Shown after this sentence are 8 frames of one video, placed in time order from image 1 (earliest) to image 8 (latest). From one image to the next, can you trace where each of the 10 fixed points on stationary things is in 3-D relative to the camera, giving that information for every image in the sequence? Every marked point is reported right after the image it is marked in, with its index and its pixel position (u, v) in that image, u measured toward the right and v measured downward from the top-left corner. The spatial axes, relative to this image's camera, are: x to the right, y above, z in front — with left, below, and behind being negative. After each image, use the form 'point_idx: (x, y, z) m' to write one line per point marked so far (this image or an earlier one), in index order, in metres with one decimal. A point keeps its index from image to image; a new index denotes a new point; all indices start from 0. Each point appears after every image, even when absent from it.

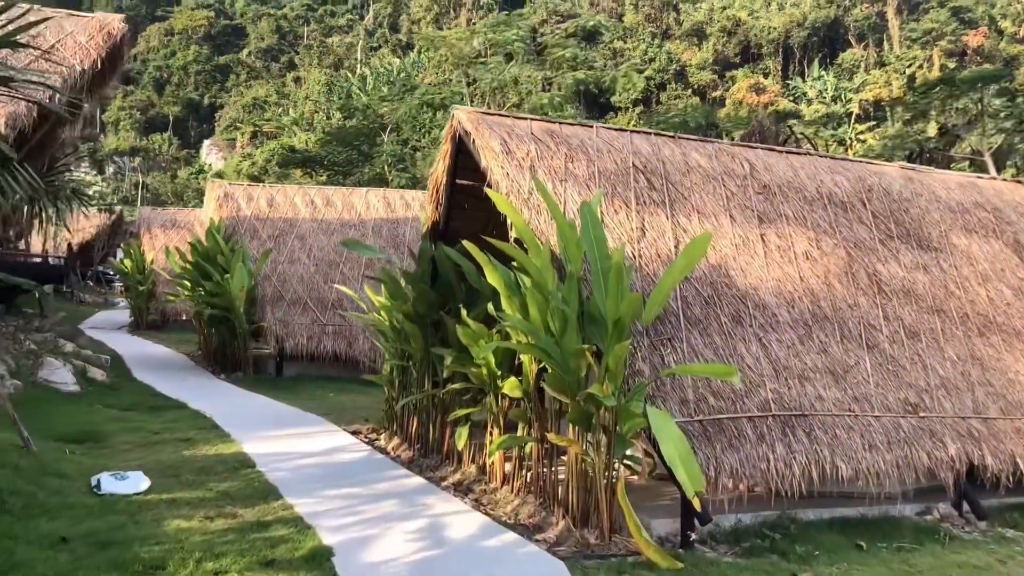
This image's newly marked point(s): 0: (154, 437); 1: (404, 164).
0: (-2.5, -1.0, +6.0) m
1: (-2.3, +2.6, +18.3) m
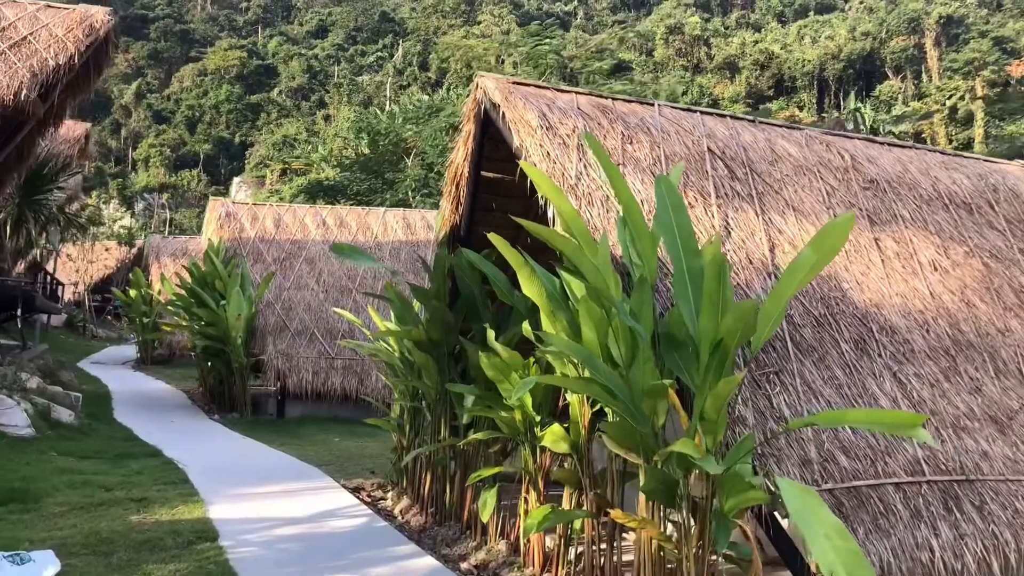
0: (-2.3, -1.1, +4.7) m
1: (-1.7, +1.9, +17.2) m
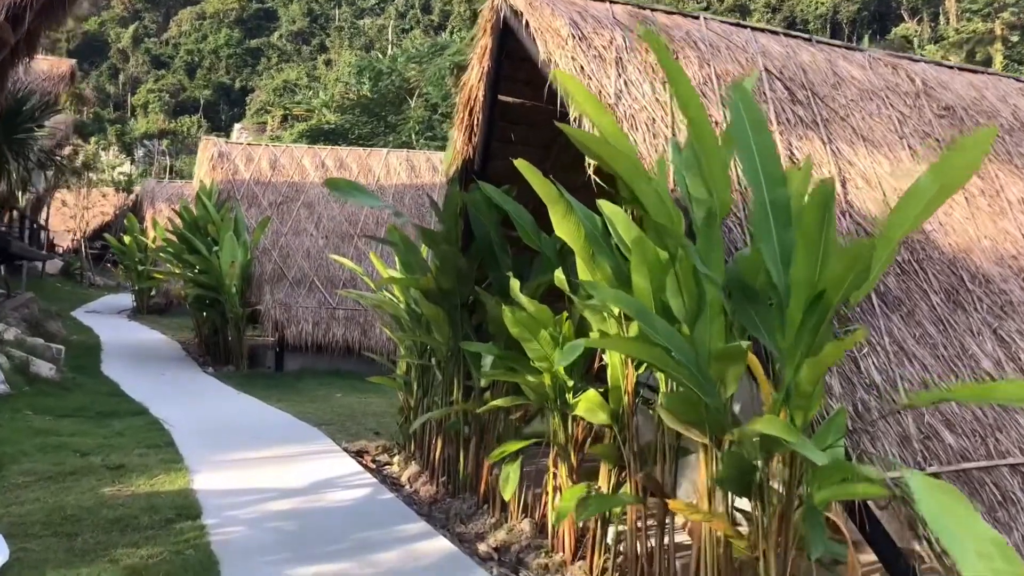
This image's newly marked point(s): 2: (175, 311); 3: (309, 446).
0: (-2.2, -0.9, +4.2) m
1: (-1.5, +3.0, +16.5) m
2: (-5.7, -0.4, +14.5) m
3: (-1.2, -0.9, +4.9) m
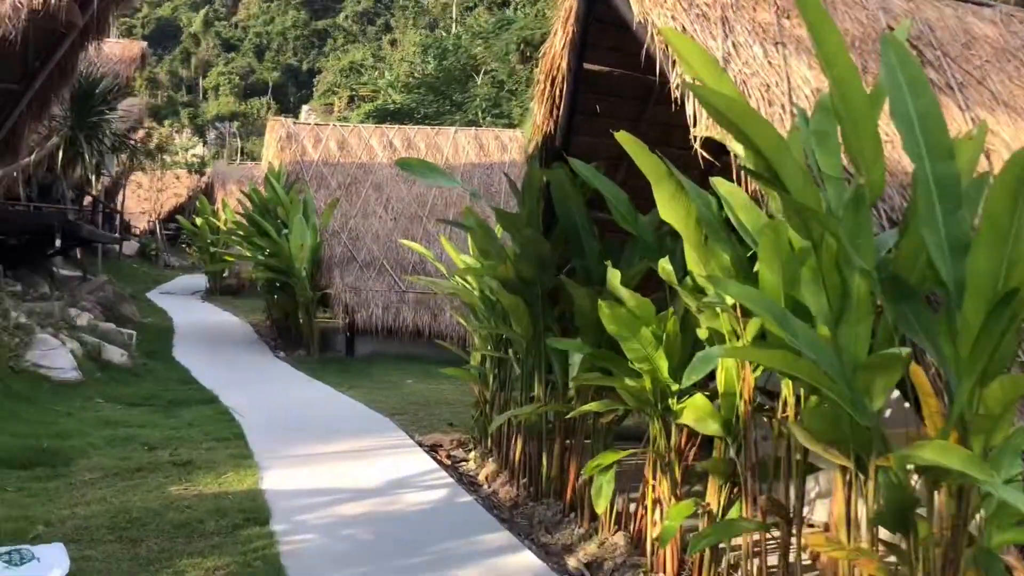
0: (-1.8, -0.8, +4.1) m
1: (-0.2, +3.3, +16.2) m
2: (-4.5, -0.1, +14.6) m
3: (-0.7, -0.8, +4.7) m
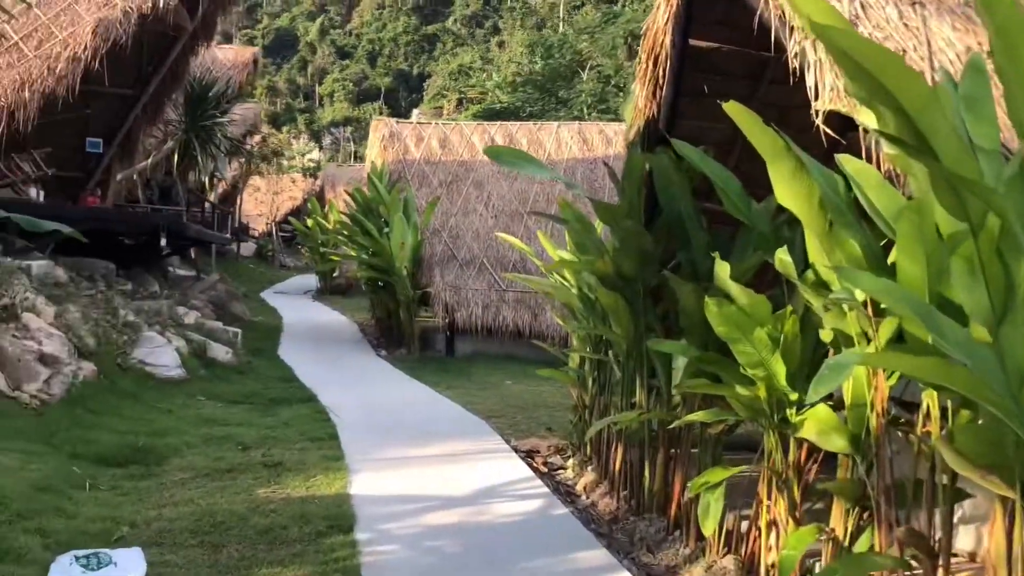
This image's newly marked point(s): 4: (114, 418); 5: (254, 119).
0: (-1.3, -0.8, +4.0) m
1: (+1.7, +3.3, +15.8) m
2: (-2.7, -0.1, +14.8) m
3: (-0.2, -0.8, +4.5) m
4: (-2.1, -0.7, +4.5) m
5: (-5.0, +3.3, +16.8) m
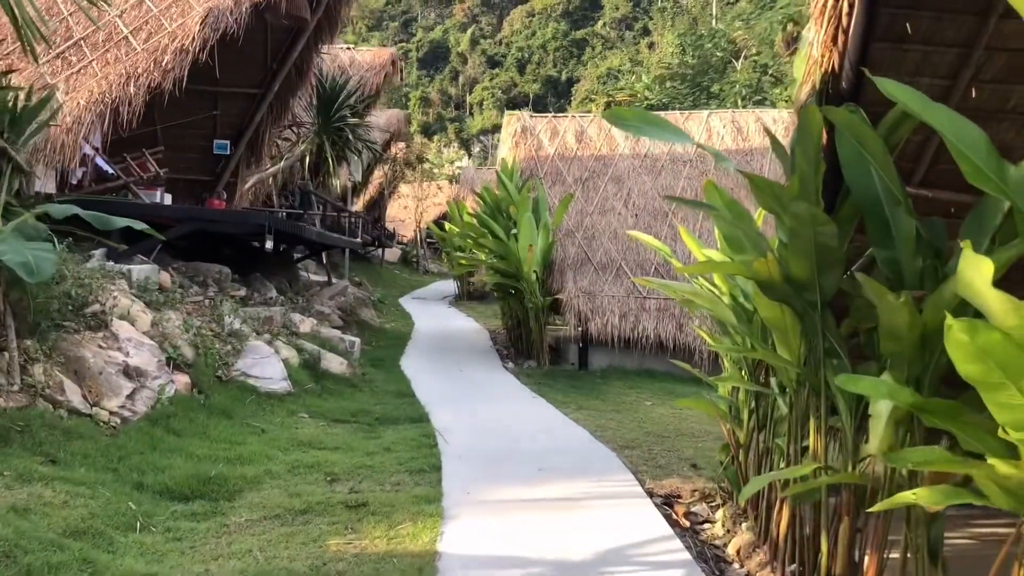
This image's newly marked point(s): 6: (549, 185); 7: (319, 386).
0: (-0.8, -0.8, +3.5) m
1: (+4.2, +3.2, +14.6) m
2: (-0.3, -0.1, +14.3) m
3: (+0.4, -0.9, +3.7) m
4: (-1.5, -0.7, +4.0) m
5: (-2.3, +3.2, +16.7) m
6: (+0.3, +1.0, +8.0) m
7: (-1.2, -0.6, +5.5) m
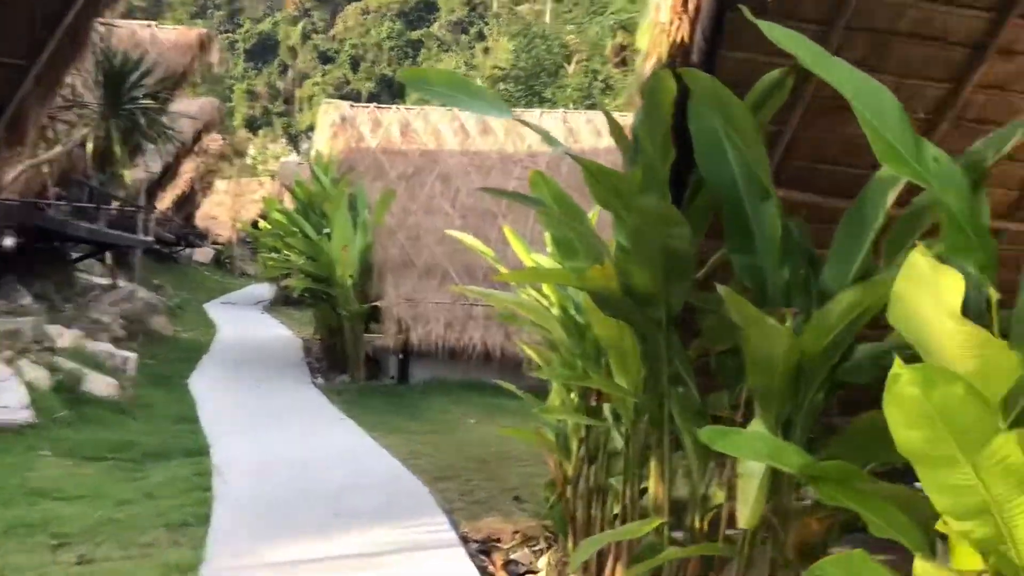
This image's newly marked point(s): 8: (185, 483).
0: (-1.5, -0.9, +2.6) m
1: (+1.3, +3.1, +14.5) m
2: (-3.1, -0.2, +13.3) m
3: (-0.4, -0.9, +3.1) m
4: (-2.2, -0.7, +3.0) m
5: (-5.4, +3.1, +15.4) m
6: (-1.2, +0.9, +7.3) m
7: (-2.3, -0.7, +4.6) m
8: (-1.4, -0.8, +3.6) m
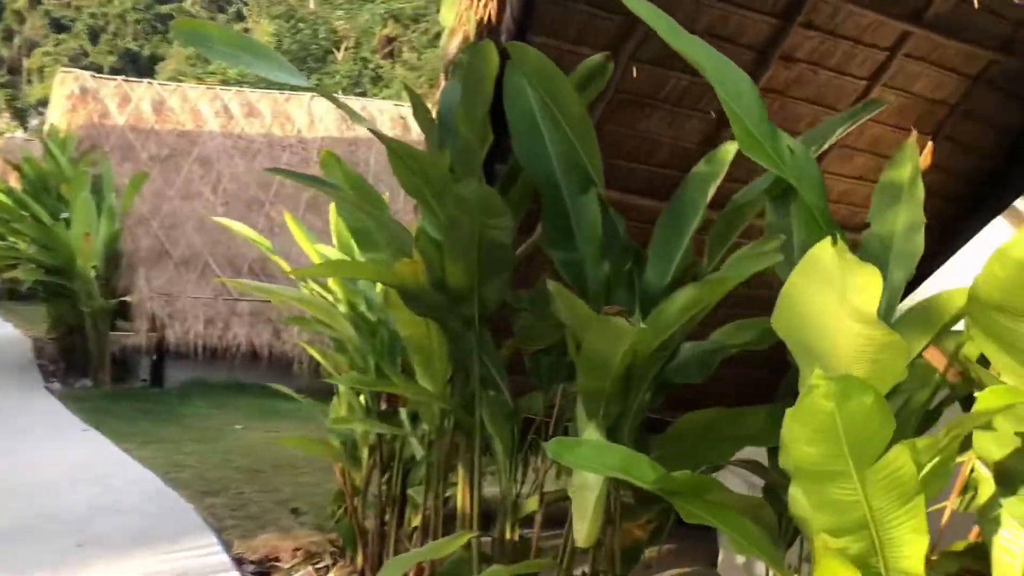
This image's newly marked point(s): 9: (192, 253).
0: (-2.0, -0.8, +2.0) m
1: (-2.5, +3.2, +14.2) m
2: (-6.4, -0.1, +11.8) m
3: (-1.1, -0.9, +2.7) m
4: (-2.9, -0.7, +2.1) m
5: (-9.2, +3.2, +13.1) m
6: (-3.0, +1.0, +6.6) m
7: (-3.3, -0.6, +3.6) m
8: (-2.2, -0.8, +2.9) m
9: (-2.3, +0.3, +6.1) m
